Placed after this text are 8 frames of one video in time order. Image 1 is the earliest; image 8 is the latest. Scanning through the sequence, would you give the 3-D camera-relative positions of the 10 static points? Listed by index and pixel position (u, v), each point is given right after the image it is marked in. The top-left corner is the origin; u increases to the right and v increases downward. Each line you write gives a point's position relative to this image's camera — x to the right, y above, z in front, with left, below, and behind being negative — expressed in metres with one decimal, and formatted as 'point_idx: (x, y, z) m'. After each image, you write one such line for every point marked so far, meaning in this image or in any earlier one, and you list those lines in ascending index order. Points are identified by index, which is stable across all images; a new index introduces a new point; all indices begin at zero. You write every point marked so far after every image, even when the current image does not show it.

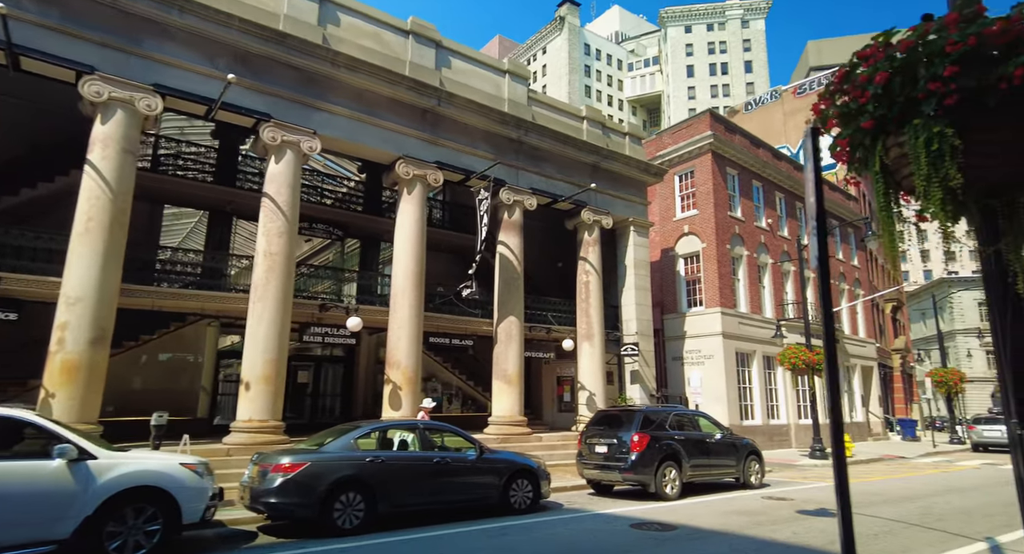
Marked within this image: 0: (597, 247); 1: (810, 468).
0: (+2.9, +1.0, +19.7) m
1: (+9.2, -5.9, +18.3) m
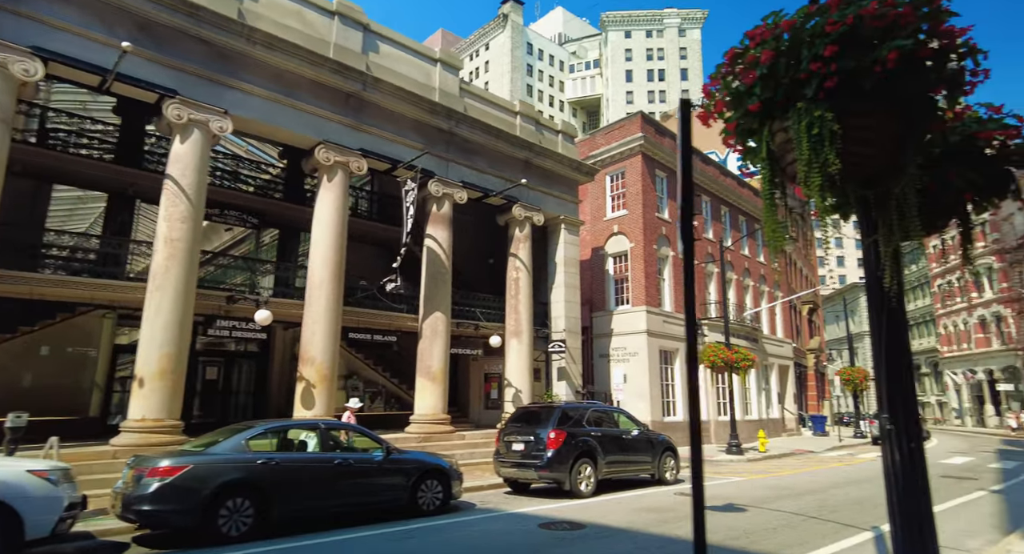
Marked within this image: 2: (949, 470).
0: (+0.5, +1.1, +19.6) m
1: (+6.8, -5.9, +18.9) m
2: (+12.8, -5.7, +17.5) m
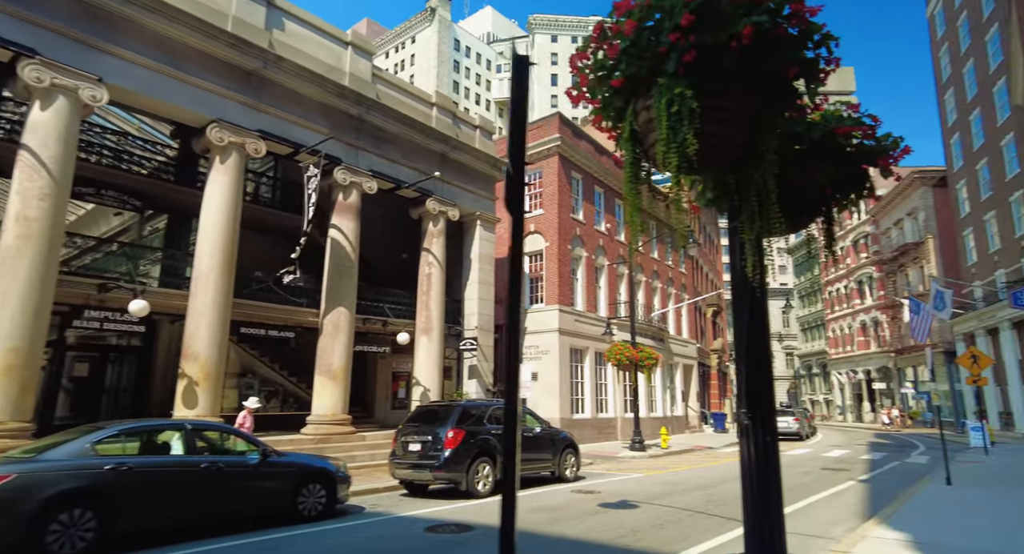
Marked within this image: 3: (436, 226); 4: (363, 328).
0: (-2.3, +1.2, +19.1) m
1: (+3.8, -6.0, +19.3) m
2: (+9.9, -5.8, +18.7) m
3: (-2.4, +1.6, +19.1) m
4: (-4.5, -1.5, +17.8) m
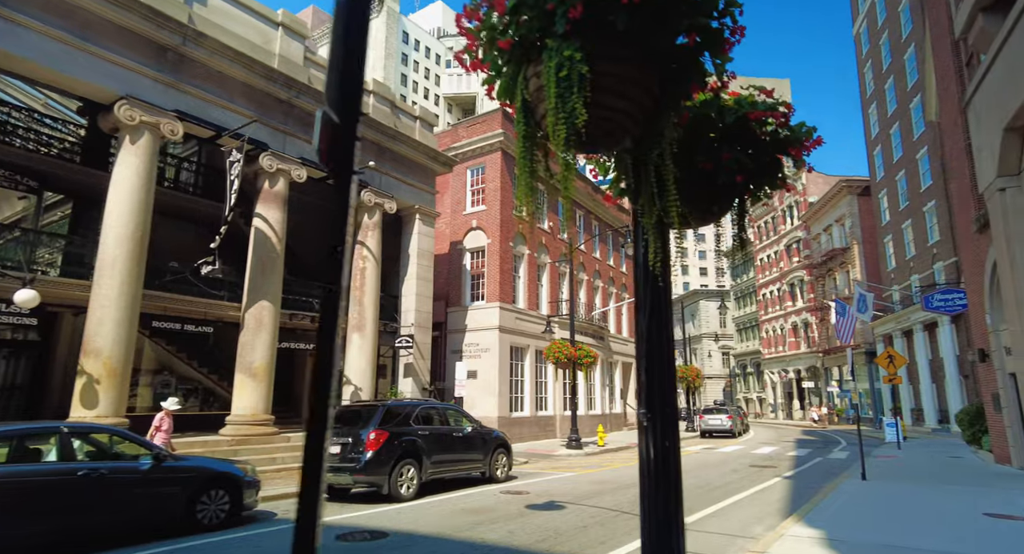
0: (-4.3, +1.4, +18.5) m
1: (+1.7, -5.9, +19.2) m
2: (+7.8, -5.9, +19.2) m
3: (-4.4, +1.8, +18.5) m
4: (-6.3, -1.3, +17.0) m
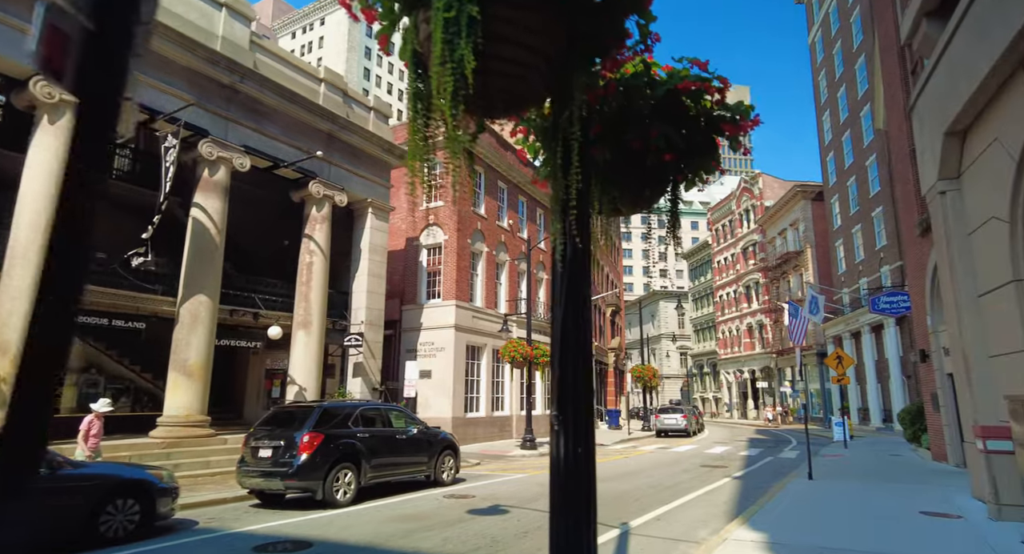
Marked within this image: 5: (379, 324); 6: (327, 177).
0: (-5.7, +1.6, +17.8) m
1: (+0.1, -5.8, +18.9) m
2: (+6.3, -5.9, +19.2) m
3: (-5.8, +2.0, +17.8) m
4: (-7.7, -1.2, +16.2) m
5: (-4.5, -1.6, +19.6) m
6: (-5.7, +3.1, +18.2) m
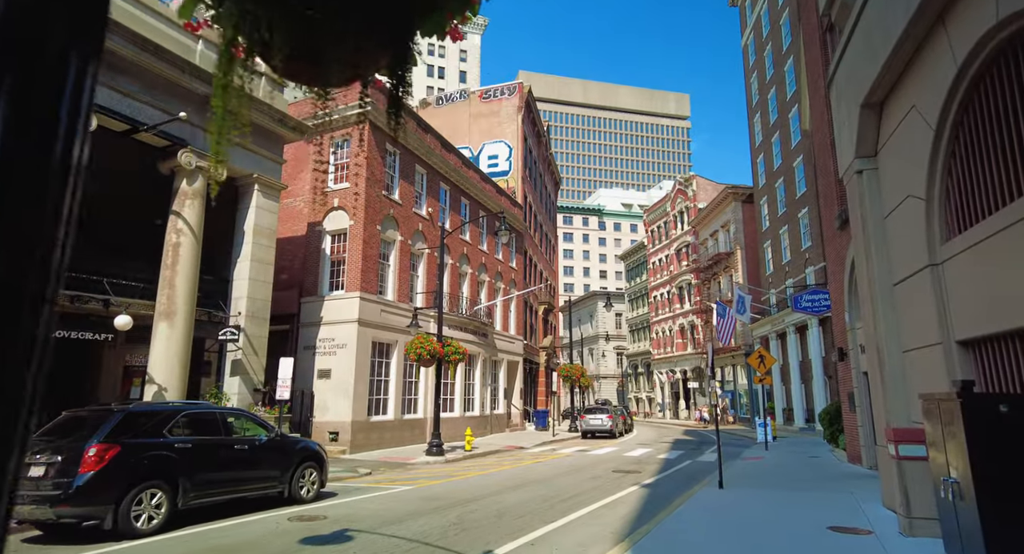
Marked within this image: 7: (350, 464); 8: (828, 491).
0: (-8.3, +2.0, +15.6) m
1: (-2.8, -5.5, +17.2) m
2: (+3.3, -5.7, +18.1) m
3: (-8.4, +2.4, +15.5) m
4: (-10.2, -0.7, +13.8) m
5: (-7.4, -1.2, +17.5) m
6: (-8.3, +3.5, +15.9) m
7: (-4.6, -5.4, +17.0) m
8: (+6.3, -4.2, +11.7) m
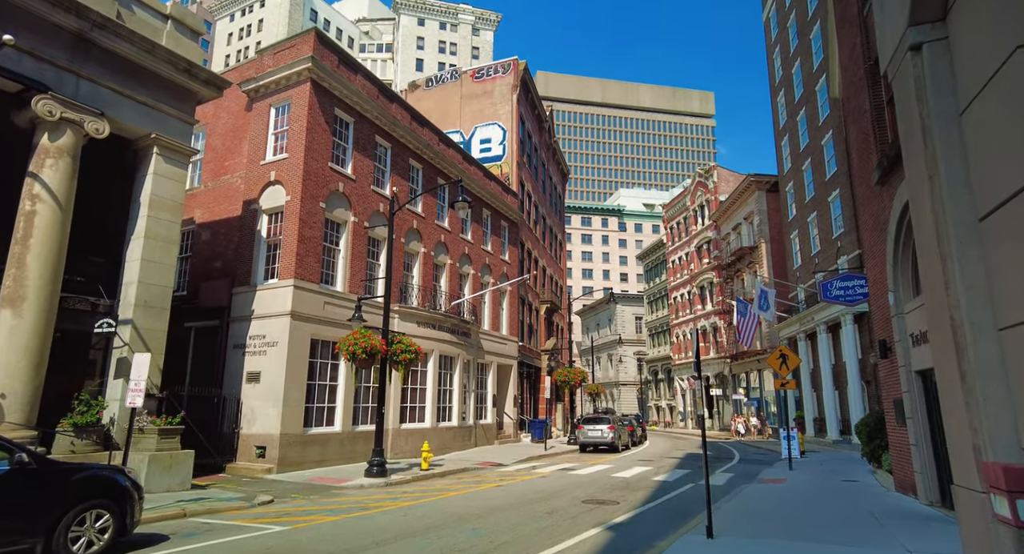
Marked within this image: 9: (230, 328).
0: (-9.6, +2.5, +12.5) m
1: (-4.0, -5.0, +13.7) m
2: (+2.2, -5.1, +14.3) m
3: (-9.7, +2.9, +12.5) m
4: (-11.6, -0.2, +10.8) m
5: (-8.6, -0.7, +14.3) m
6: (-9.7, +4.0, +12.9) m
7: (-5.8, -4.9, +13.6) m
8: (+4.9, -3.6, +7.9) m
9: (-8.8, -1.5, +18.3) m
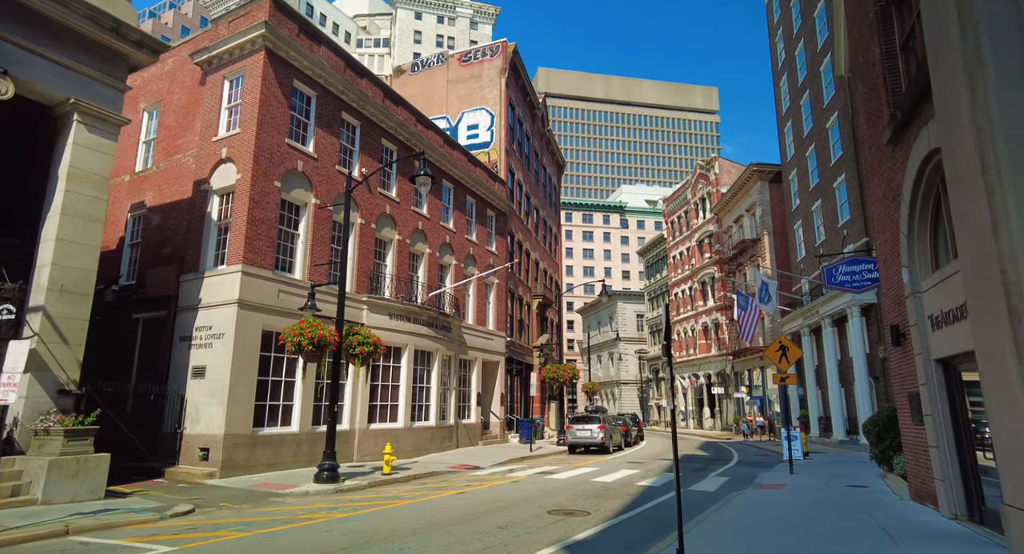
0: (-10.5, +2.9, +10.9) m
1: (-4.8, -4.6, +12.1) m
2: (+1.4, -4.7, +12.7) m
3: (-10.6, +3.3, +10.9) m
4: (-12.4, +0.2, +9.2) m
5: (-9.4, -0.3, +12.8) m
6: (-10.5, +4.3, +11.3) m
7: (-6.6, -4.4, +12.0) m
8: (+4.0, -3.1, +6.3) m
9: (-9.6, -1.2, +16.8) m
